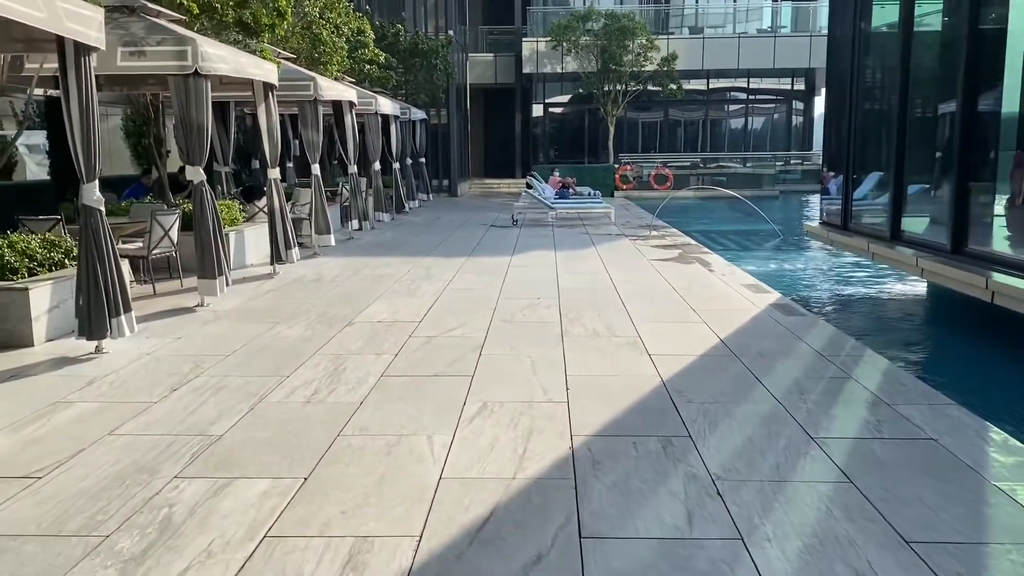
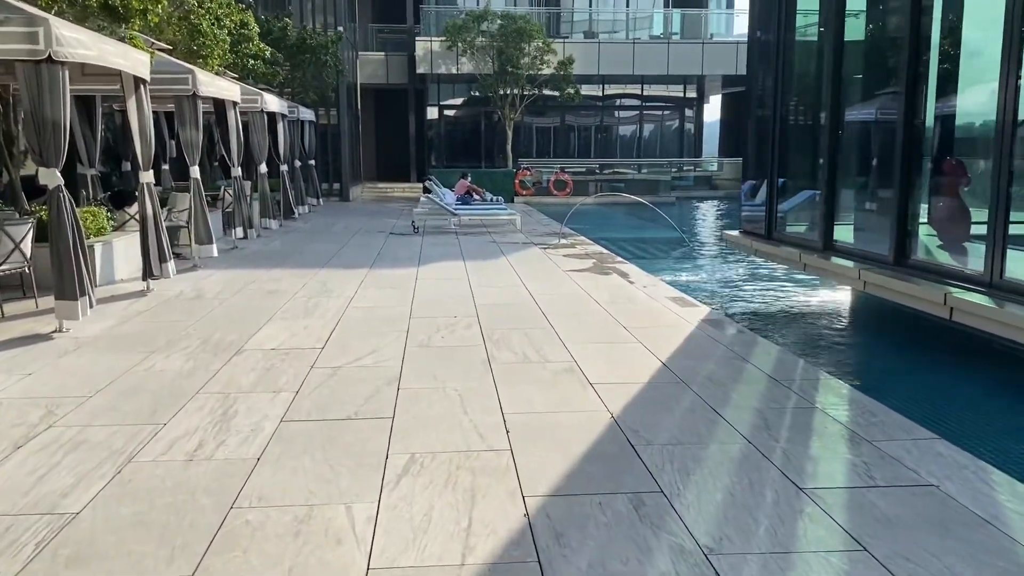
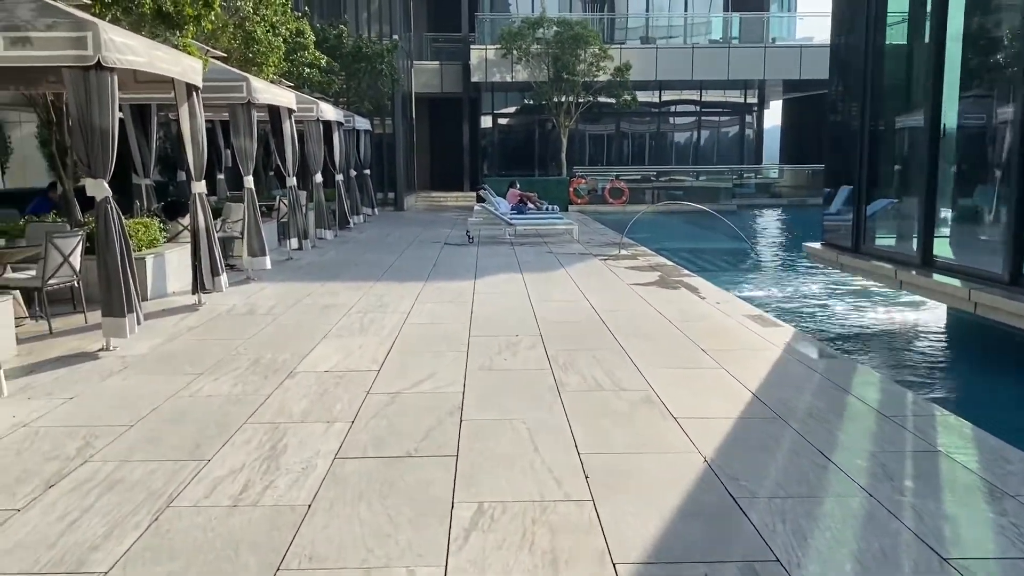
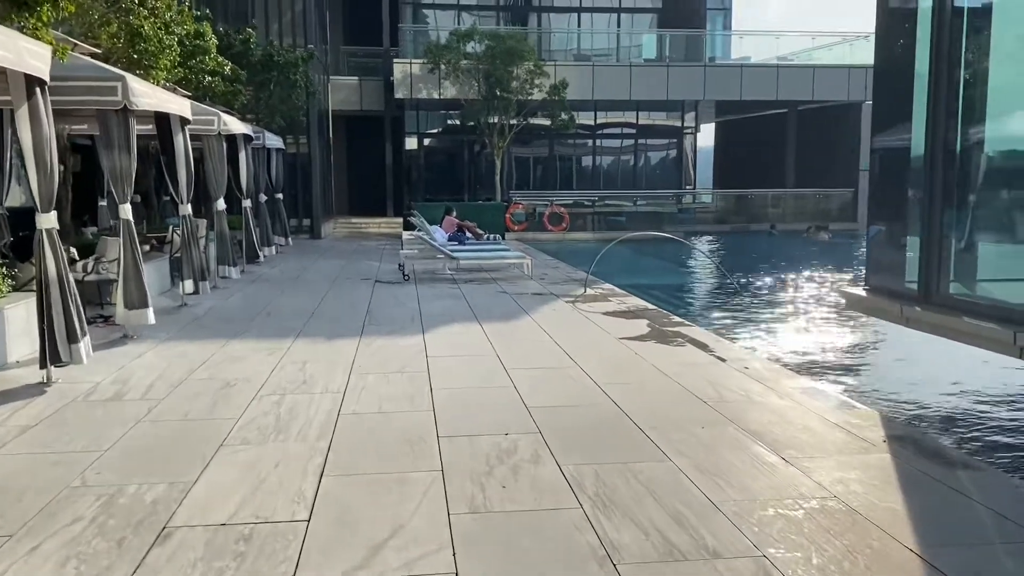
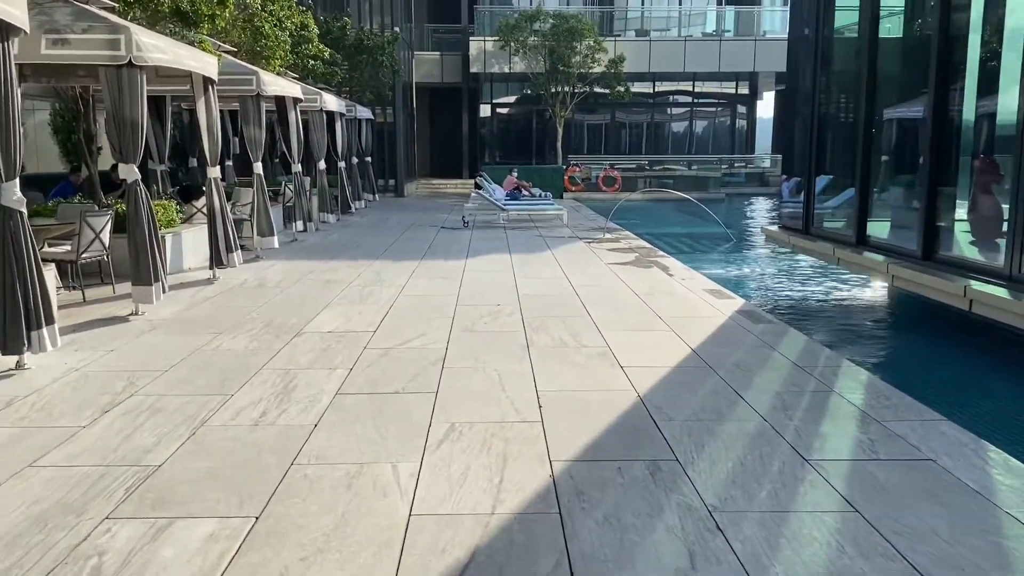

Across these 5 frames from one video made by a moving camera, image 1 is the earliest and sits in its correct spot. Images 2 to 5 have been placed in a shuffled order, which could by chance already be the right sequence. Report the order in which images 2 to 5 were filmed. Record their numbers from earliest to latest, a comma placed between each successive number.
5, 2, 3, 4
